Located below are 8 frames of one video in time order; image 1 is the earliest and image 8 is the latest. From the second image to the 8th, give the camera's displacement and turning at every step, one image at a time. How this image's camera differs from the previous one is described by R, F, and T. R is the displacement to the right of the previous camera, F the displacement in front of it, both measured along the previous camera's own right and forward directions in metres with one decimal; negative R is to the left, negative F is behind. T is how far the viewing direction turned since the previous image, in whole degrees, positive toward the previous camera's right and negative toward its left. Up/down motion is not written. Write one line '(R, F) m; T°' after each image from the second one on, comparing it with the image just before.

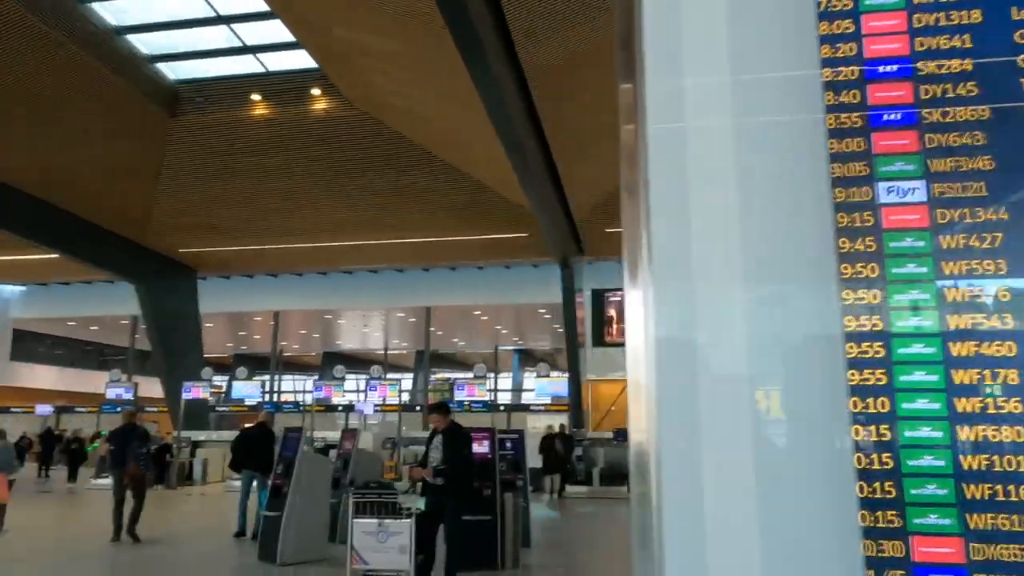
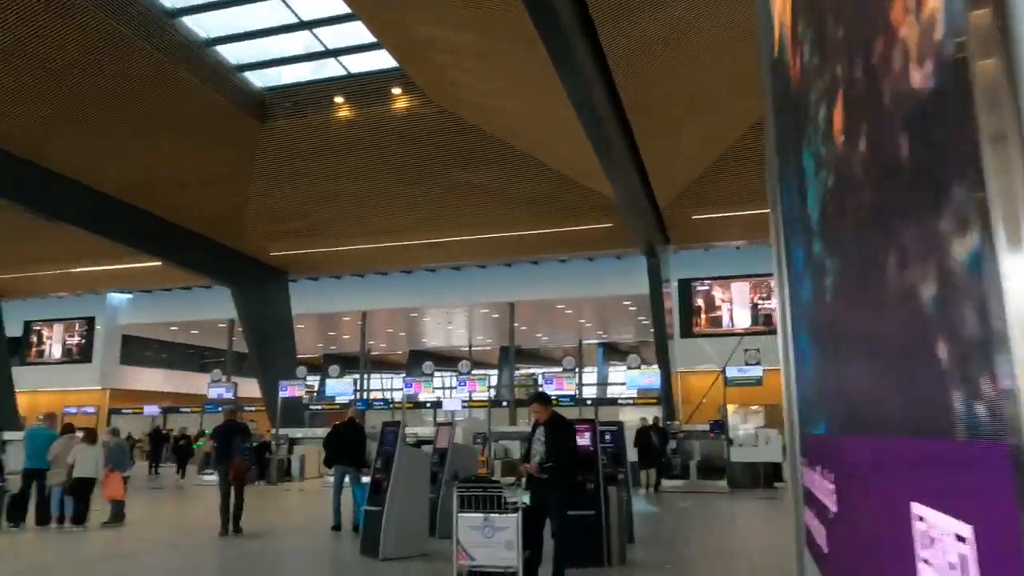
(-0.1, +0.1) m; -6°
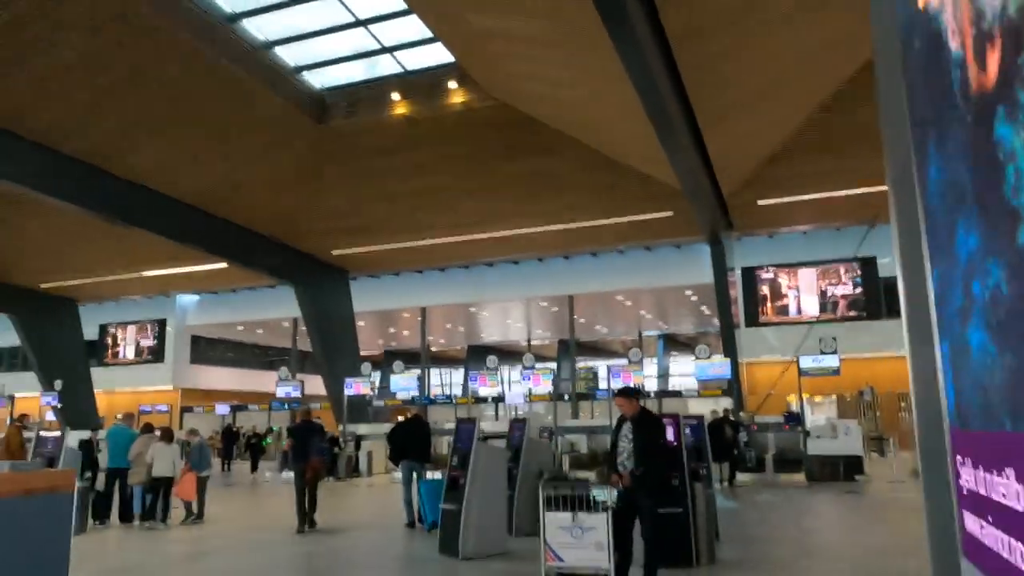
(-0.1, +0.1) m; -4°
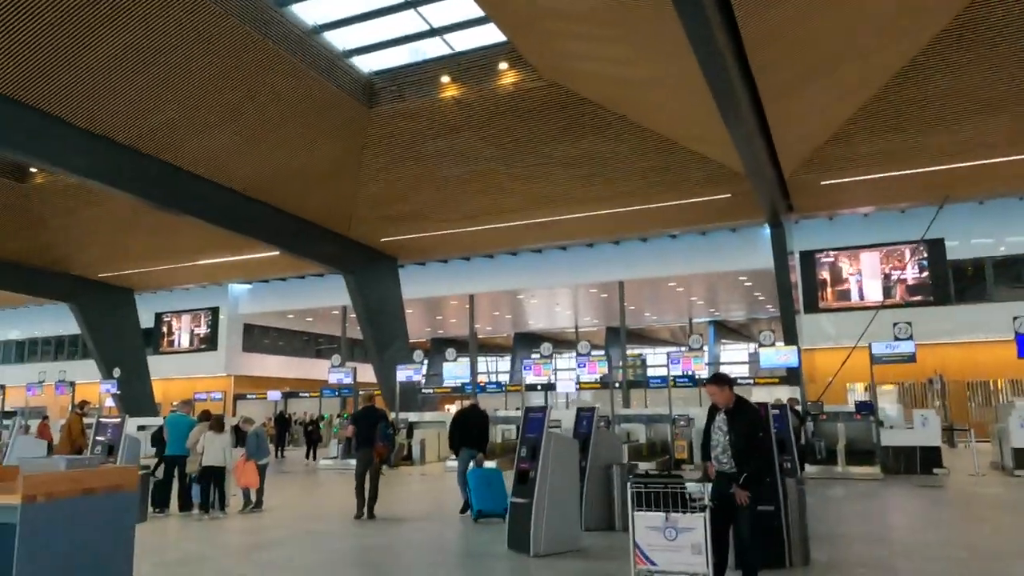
(-0.1, +0.2) m; -3°
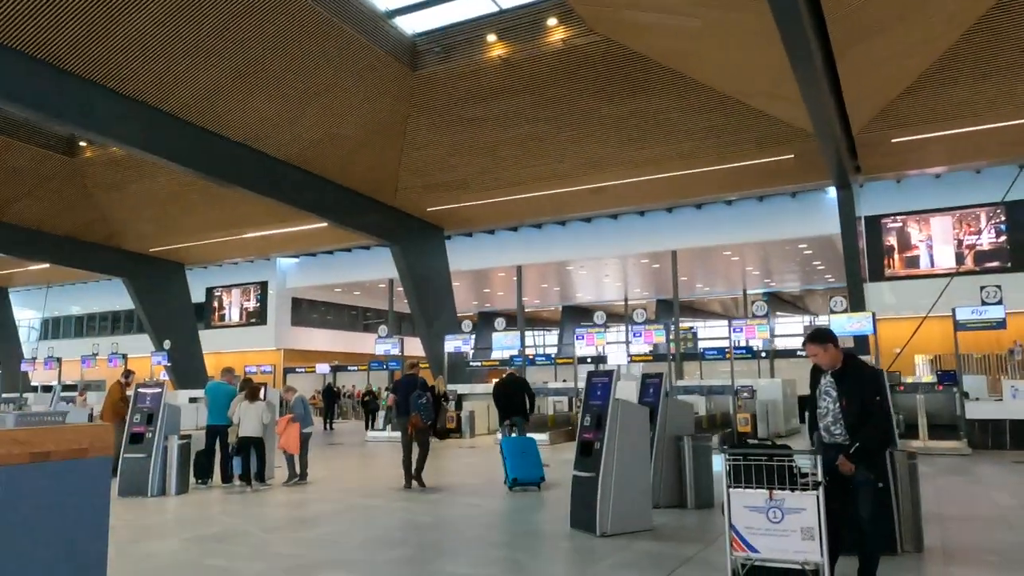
(-0.1, +0.4) m; -3°
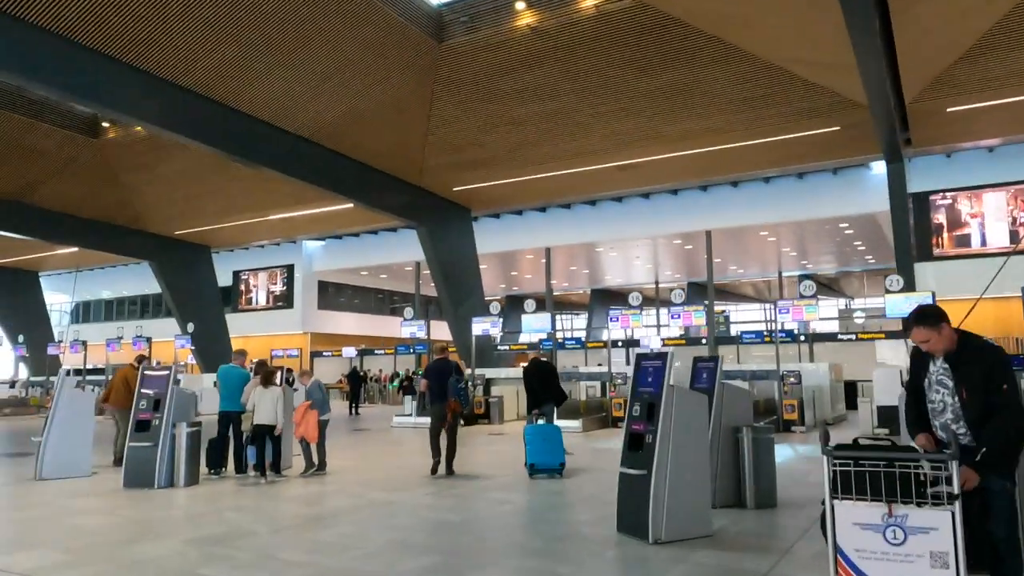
(0.0, +0.5) m; -2°
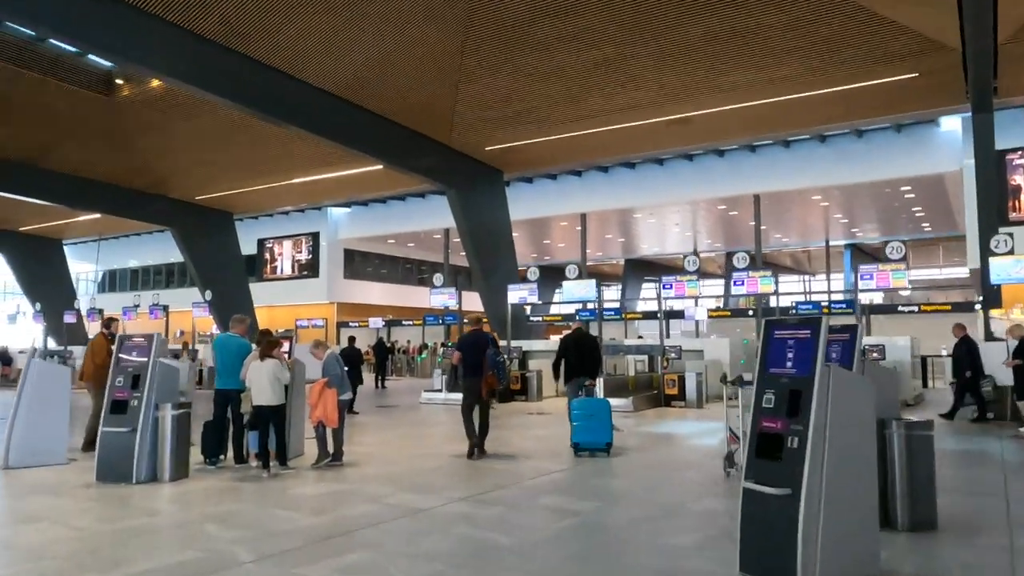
(-0.2, +0.9) m; -2°
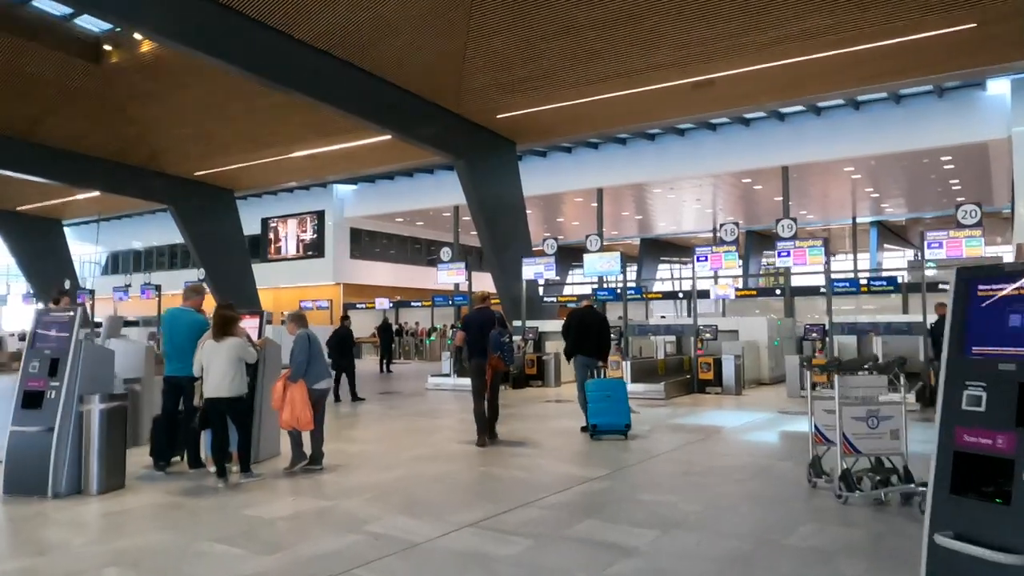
(0.0, +0.9) m; -1°
